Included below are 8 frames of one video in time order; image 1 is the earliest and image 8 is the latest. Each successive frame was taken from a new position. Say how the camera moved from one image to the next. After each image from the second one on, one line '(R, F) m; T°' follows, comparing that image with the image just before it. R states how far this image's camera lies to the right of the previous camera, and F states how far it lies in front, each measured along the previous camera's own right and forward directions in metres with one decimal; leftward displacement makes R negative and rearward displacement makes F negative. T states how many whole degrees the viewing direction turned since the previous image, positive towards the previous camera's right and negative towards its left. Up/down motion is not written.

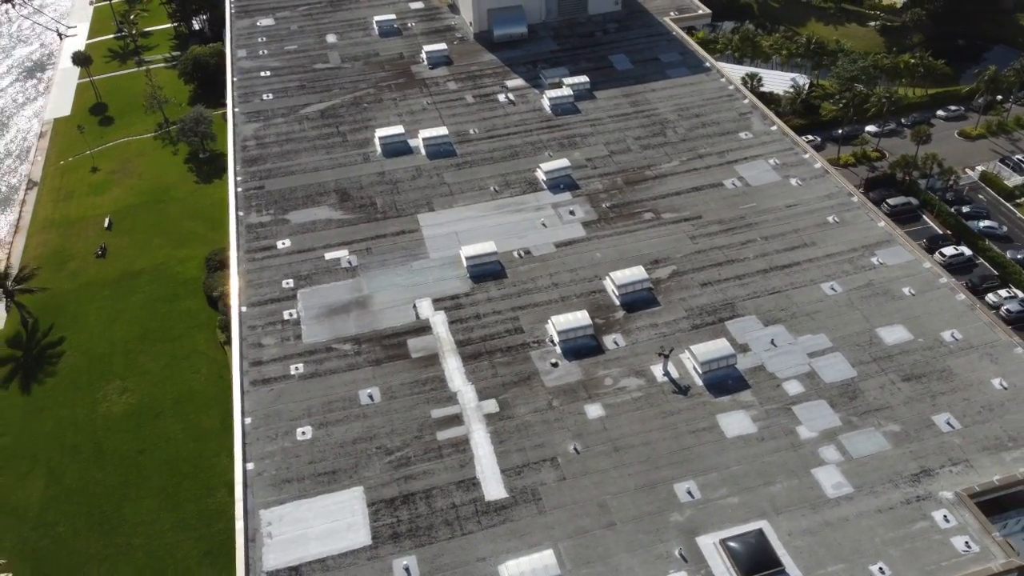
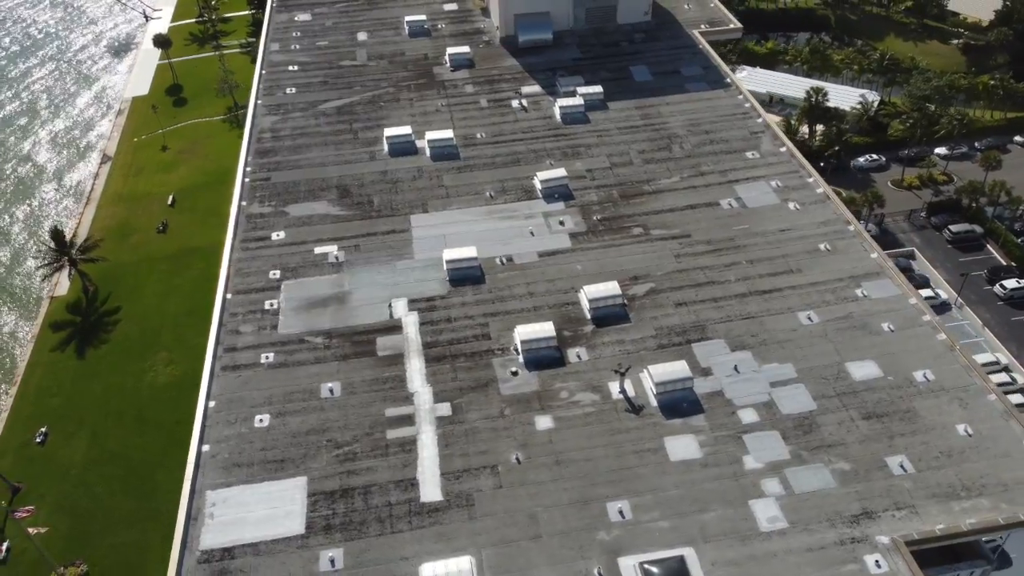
(+4.3, -0.2) m; -5°
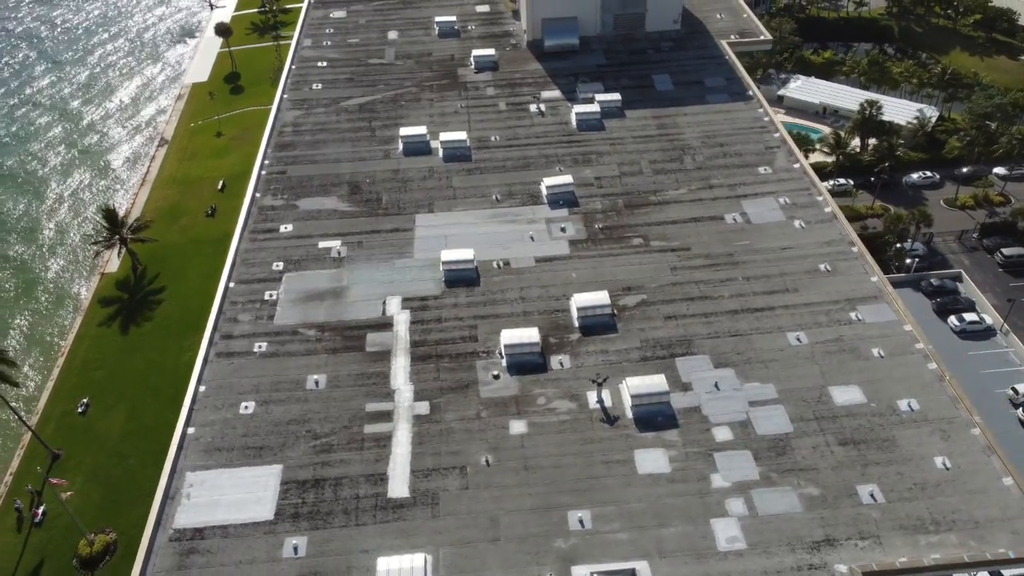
(+2.8, -0.4) m; -4°
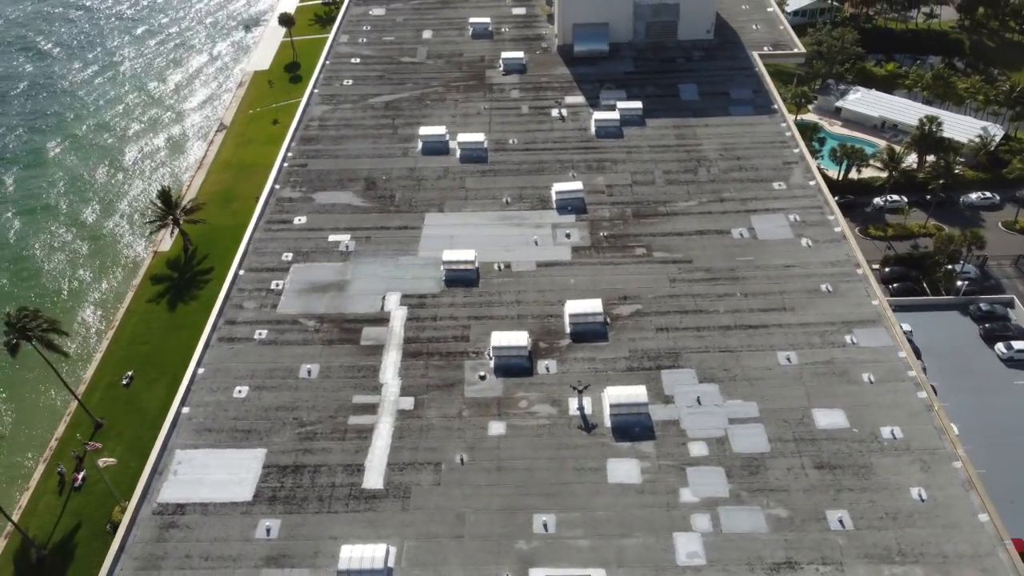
(+2.8, -0.5) m; -4°
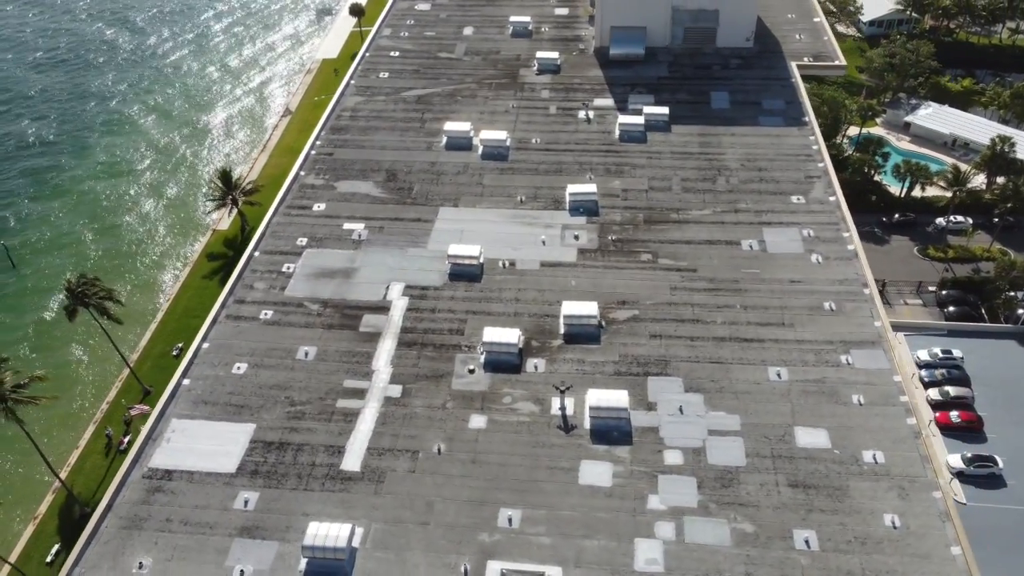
(+3.1, -0.4) m; -4°
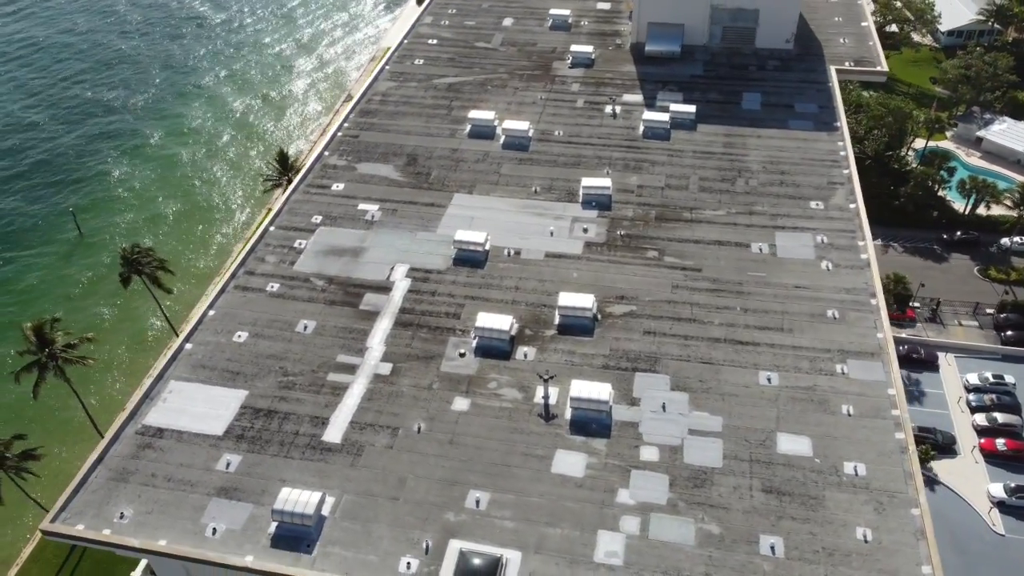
(+3.0, -0.1) m; -4°
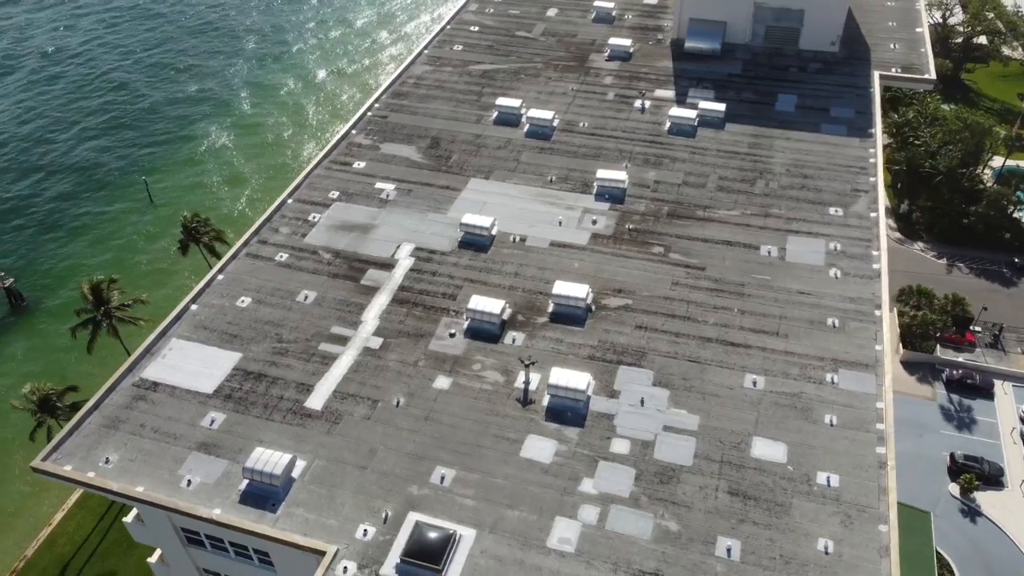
(+3.4, -0.1) m; -5°
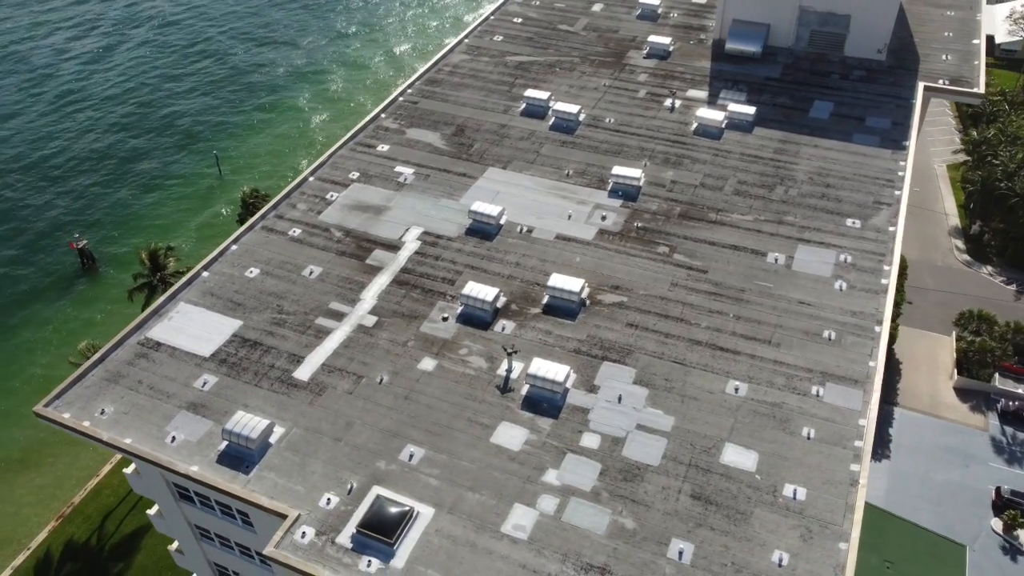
(+3.5, -0.2) m; -5°
